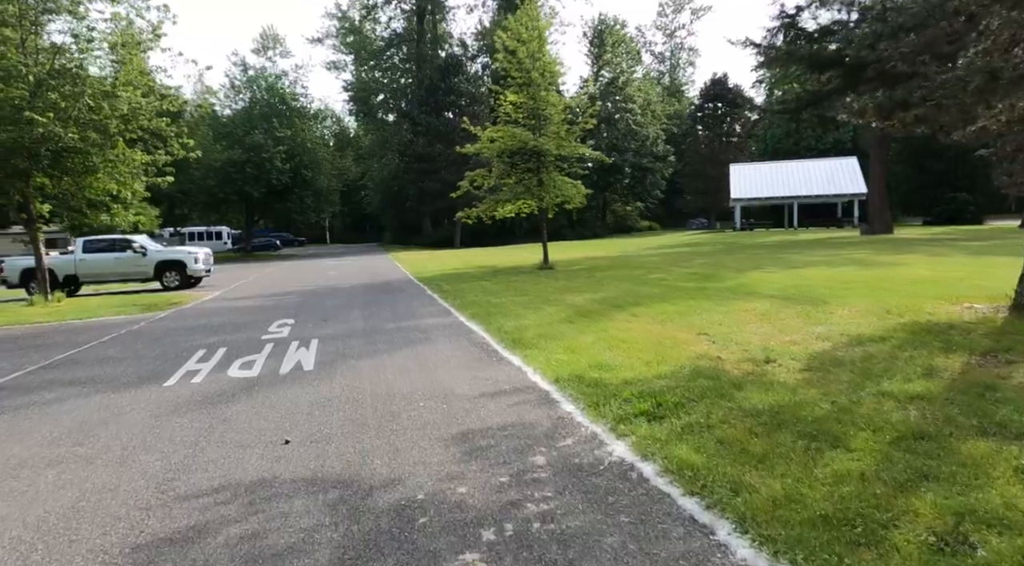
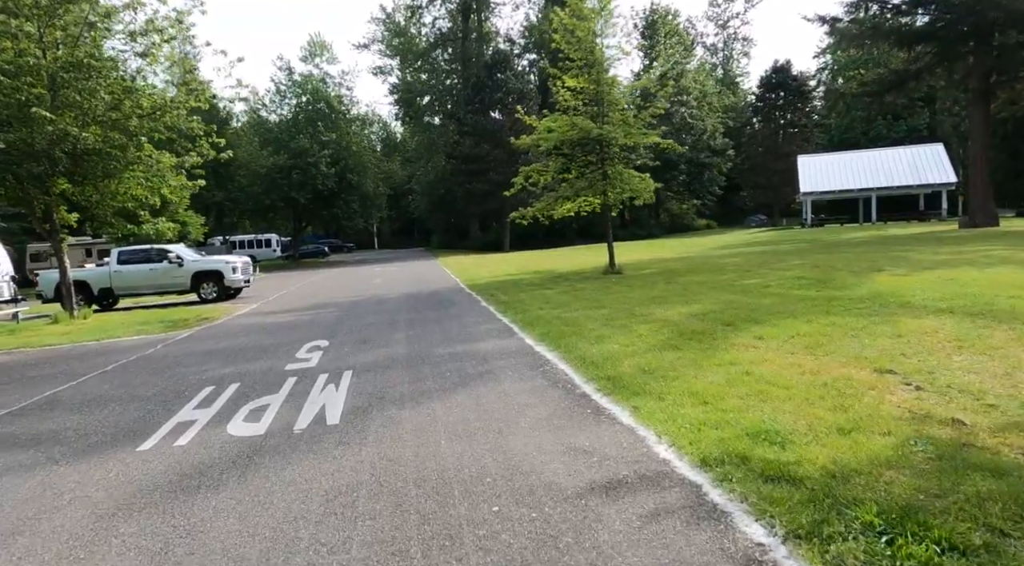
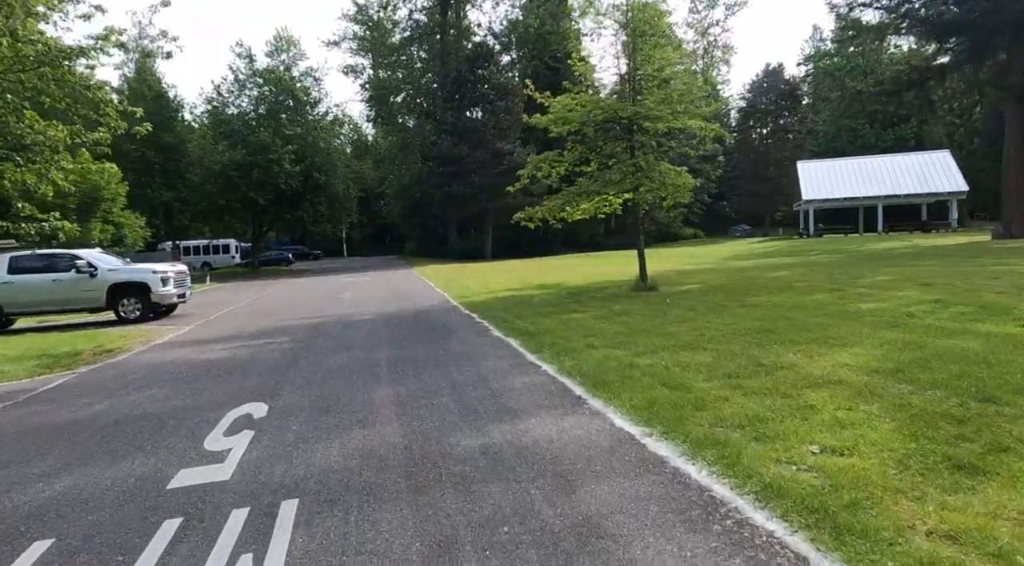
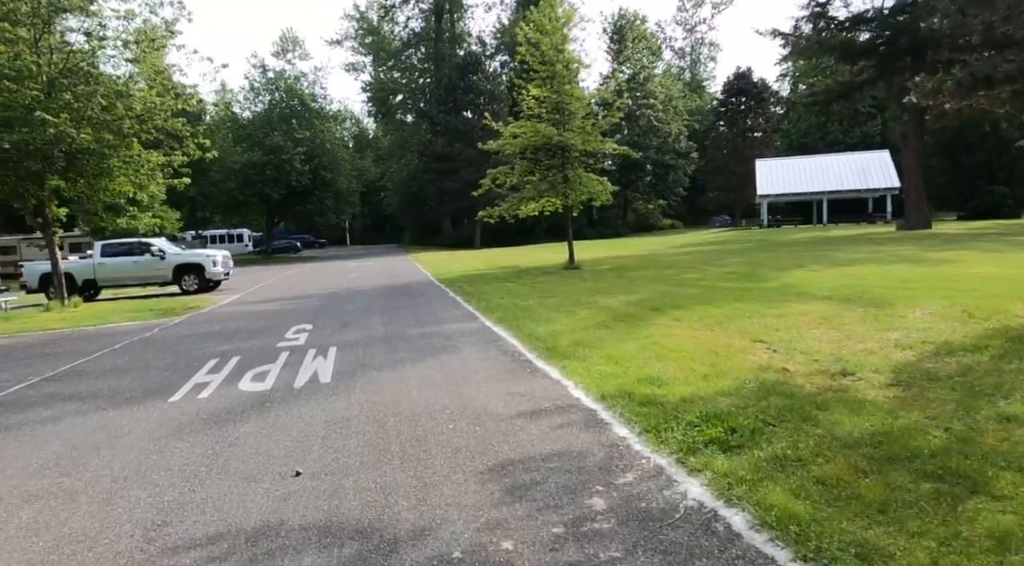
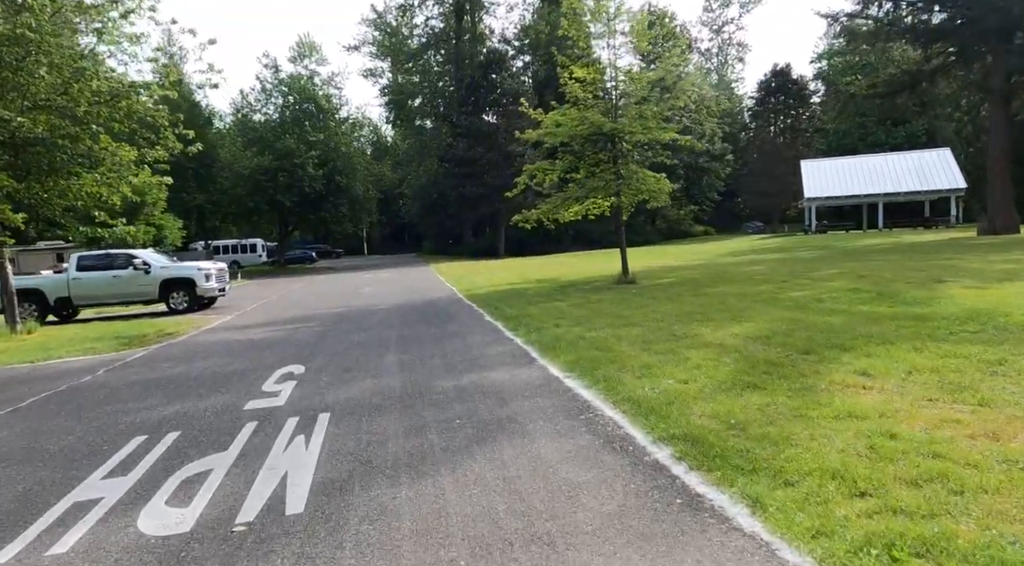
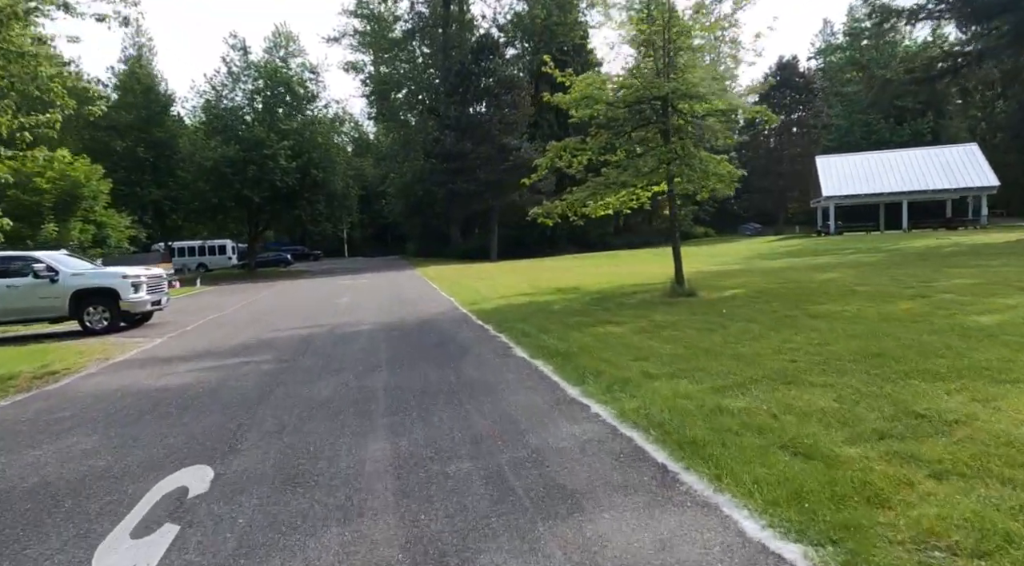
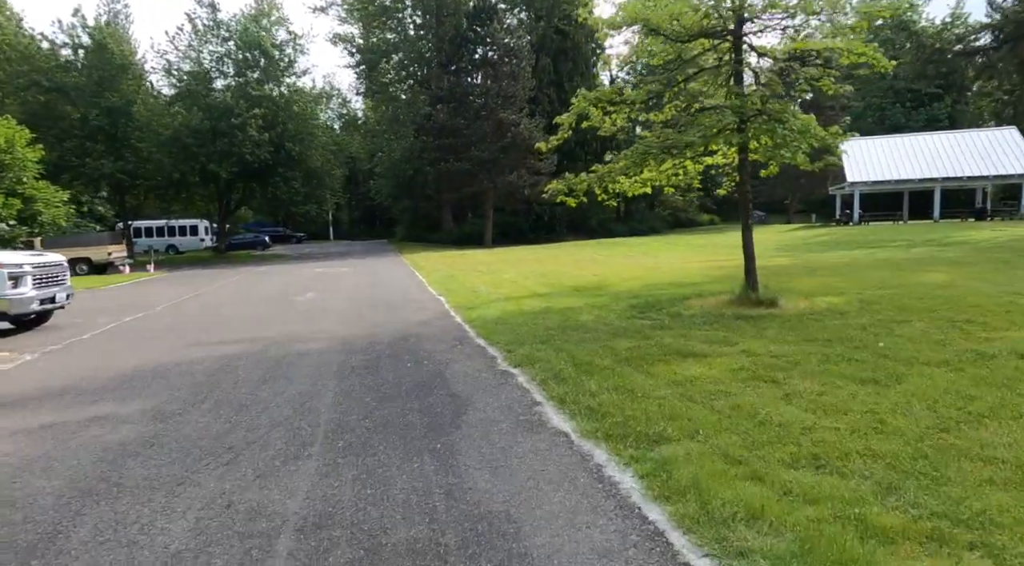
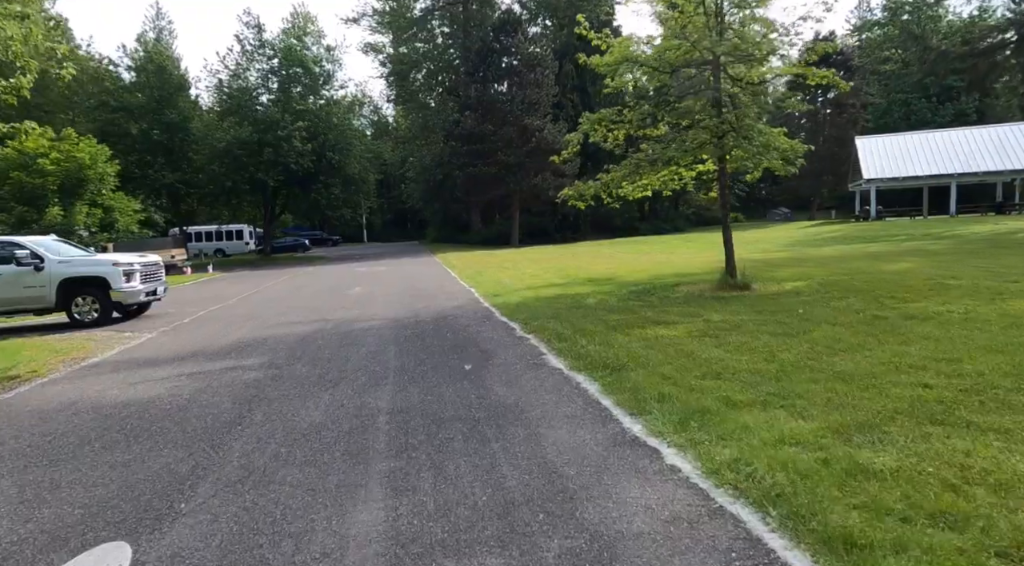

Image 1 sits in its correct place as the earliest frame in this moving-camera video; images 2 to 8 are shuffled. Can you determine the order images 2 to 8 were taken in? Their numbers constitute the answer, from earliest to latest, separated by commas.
4, 2, 5, 3, 6, 8, 7
